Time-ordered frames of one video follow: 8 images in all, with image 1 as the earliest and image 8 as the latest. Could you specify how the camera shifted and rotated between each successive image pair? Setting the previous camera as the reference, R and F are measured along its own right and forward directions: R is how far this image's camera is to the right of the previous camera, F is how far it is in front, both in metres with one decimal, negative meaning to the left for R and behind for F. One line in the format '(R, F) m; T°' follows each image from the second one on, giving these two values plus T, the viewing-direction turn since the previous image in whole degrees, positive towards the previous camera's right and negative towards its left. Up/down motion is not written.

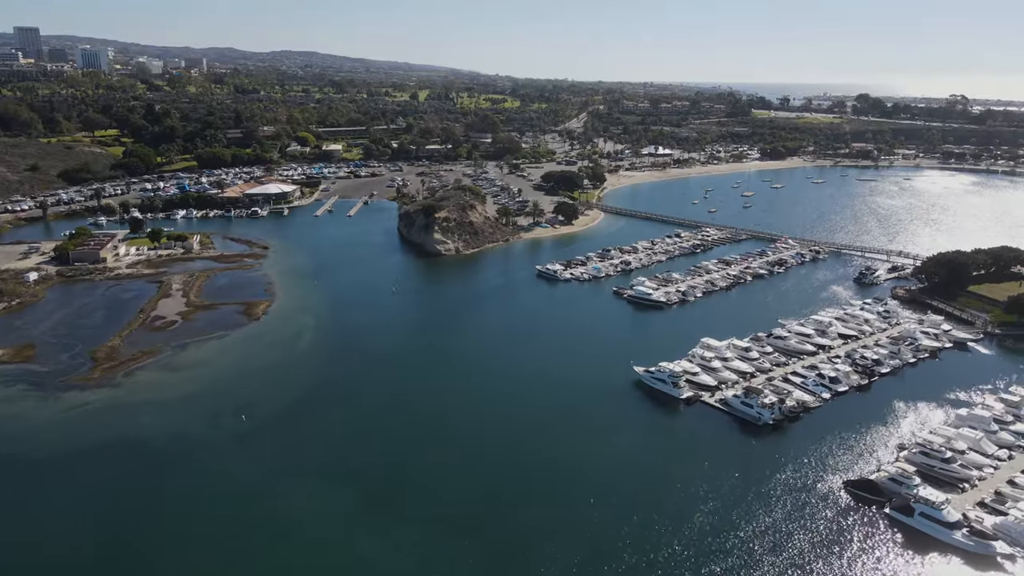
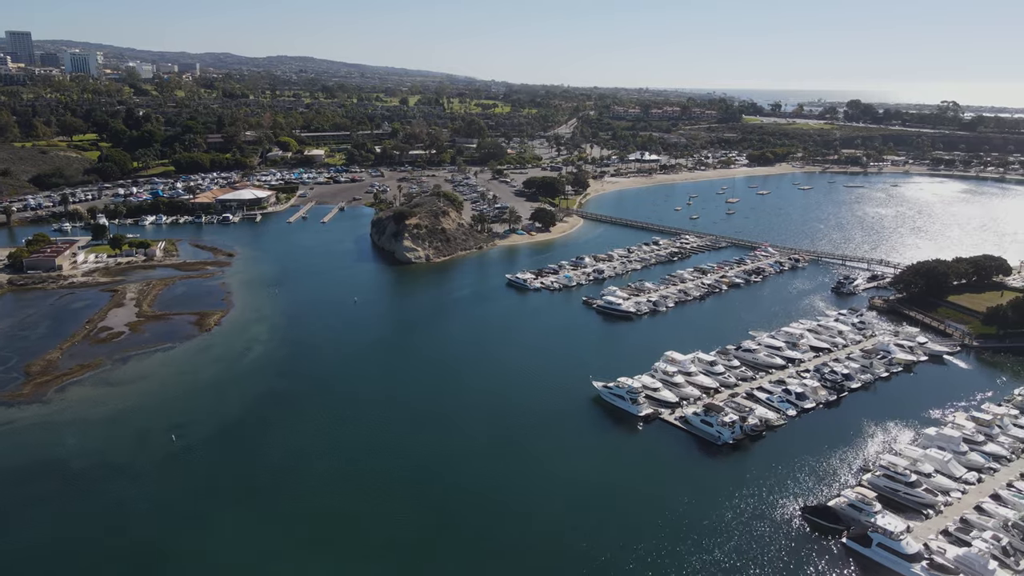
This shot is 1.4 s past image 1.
(+2.1, +1.5) m; 0°
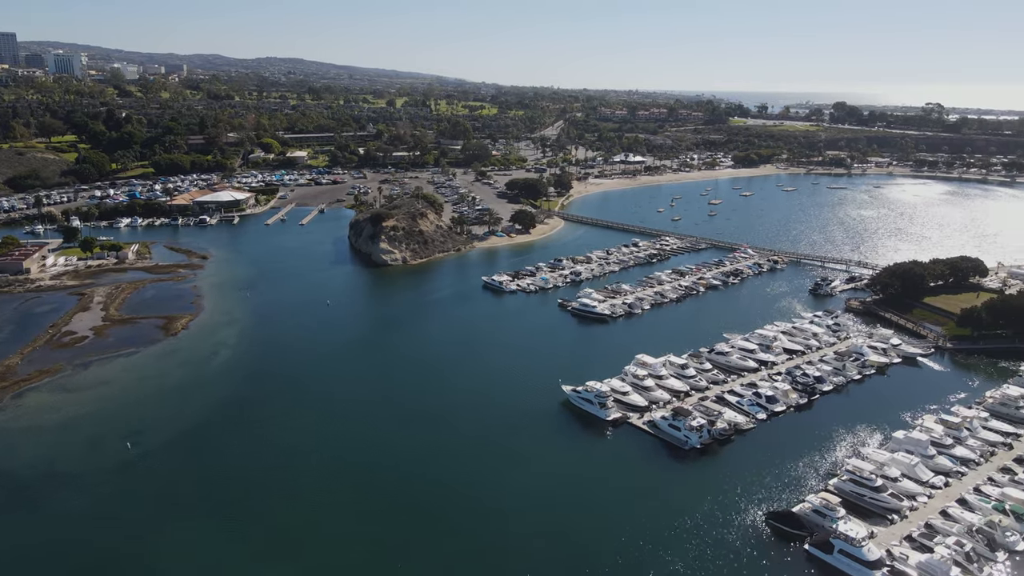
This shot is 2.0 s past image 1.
(+1.1, +0.5) m; +1°
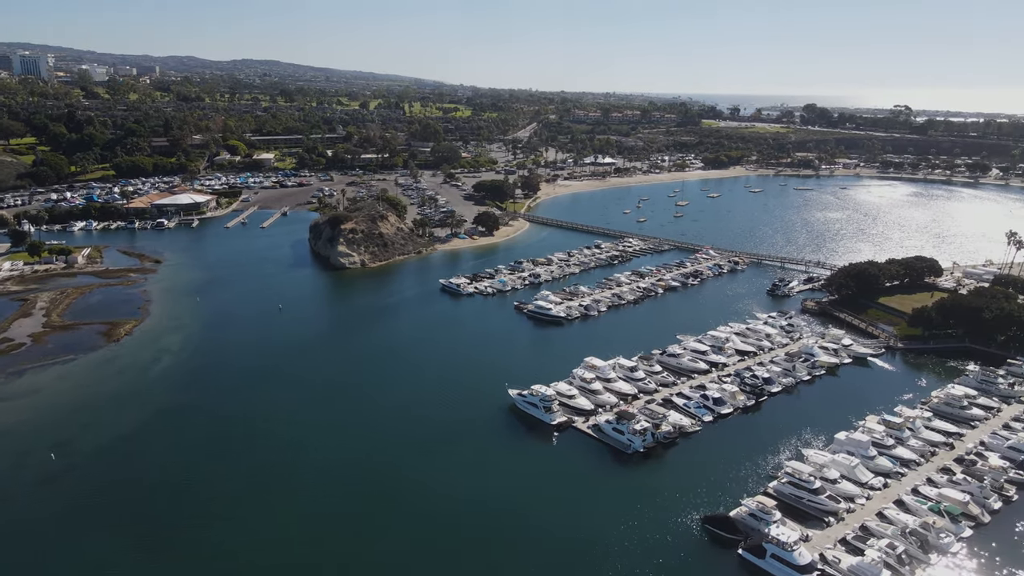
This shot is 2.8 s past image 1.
(+1.6, +0.5) m; +2°
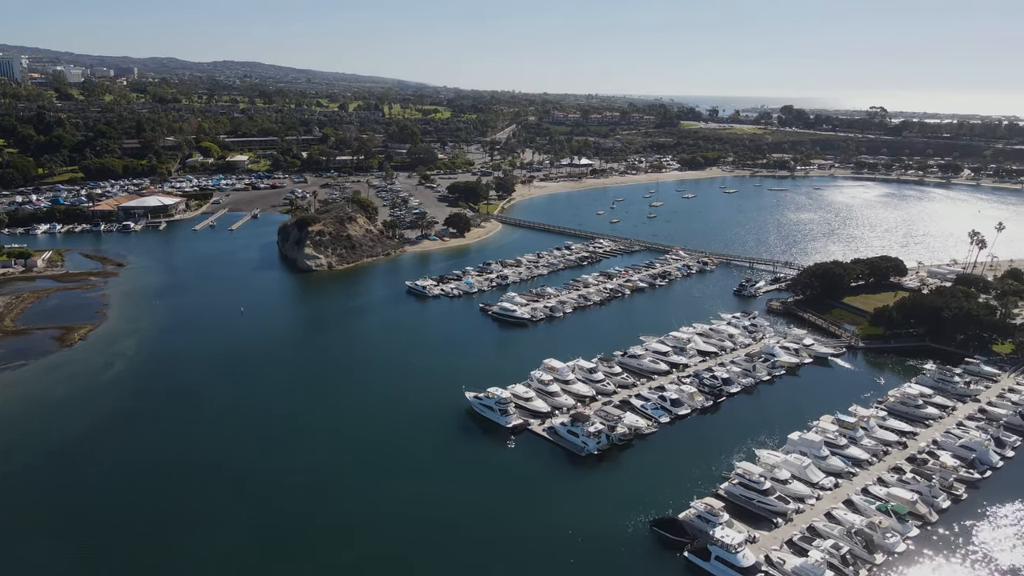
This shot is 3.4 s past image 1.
(+1.3, +0.3) m; +1°
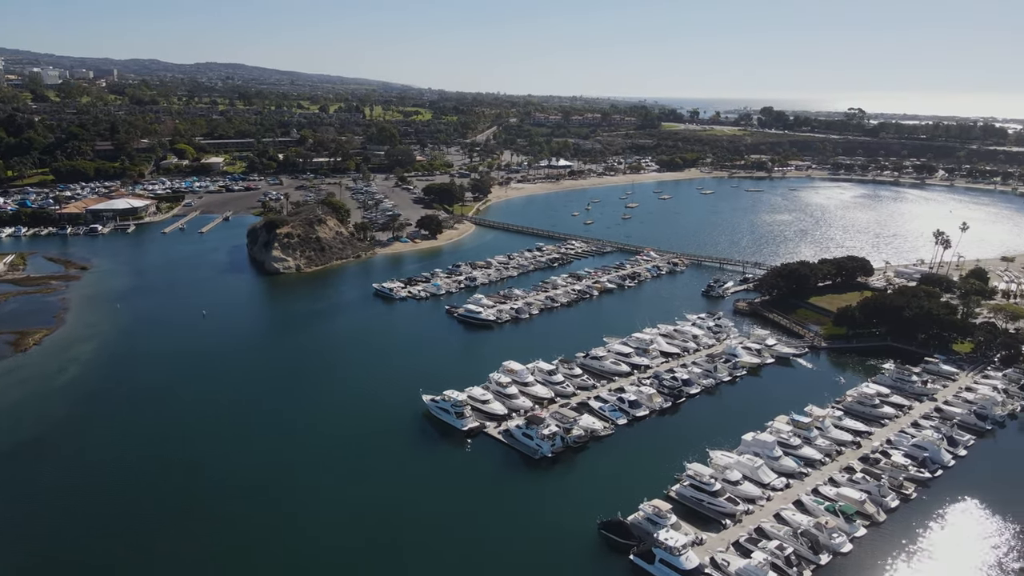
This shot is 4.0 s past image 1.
(+1.3, +0.2) m; +1°
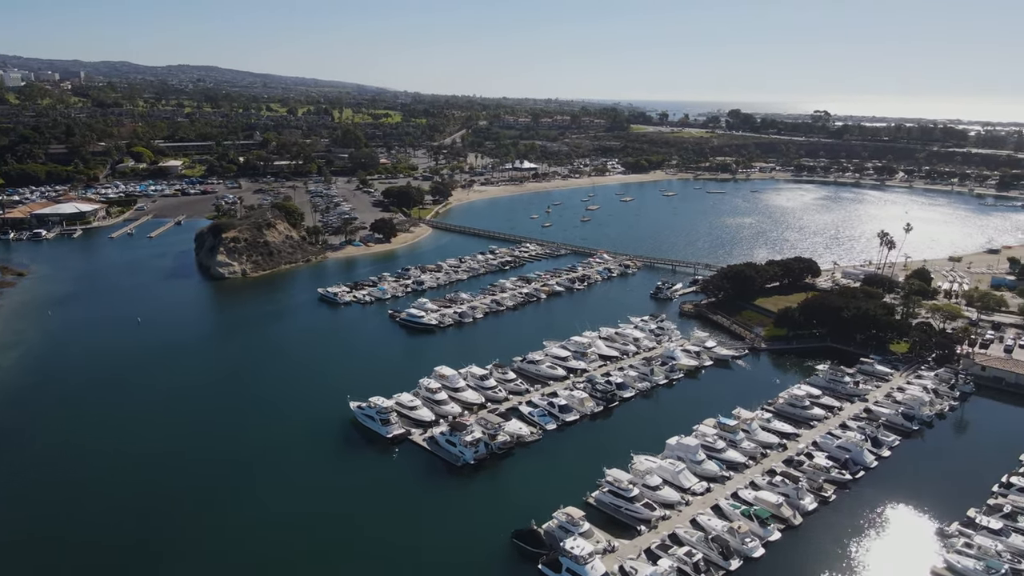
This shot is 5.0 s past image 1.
(+2.2, +0.4) m; +2°
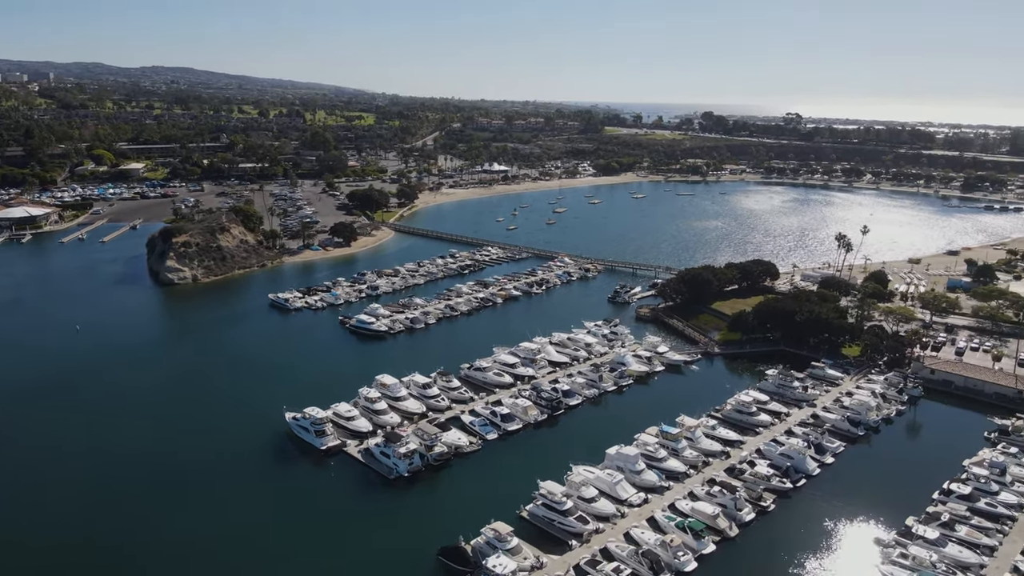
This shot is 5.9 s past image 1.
(+1.7, +0.8) m; +2°
